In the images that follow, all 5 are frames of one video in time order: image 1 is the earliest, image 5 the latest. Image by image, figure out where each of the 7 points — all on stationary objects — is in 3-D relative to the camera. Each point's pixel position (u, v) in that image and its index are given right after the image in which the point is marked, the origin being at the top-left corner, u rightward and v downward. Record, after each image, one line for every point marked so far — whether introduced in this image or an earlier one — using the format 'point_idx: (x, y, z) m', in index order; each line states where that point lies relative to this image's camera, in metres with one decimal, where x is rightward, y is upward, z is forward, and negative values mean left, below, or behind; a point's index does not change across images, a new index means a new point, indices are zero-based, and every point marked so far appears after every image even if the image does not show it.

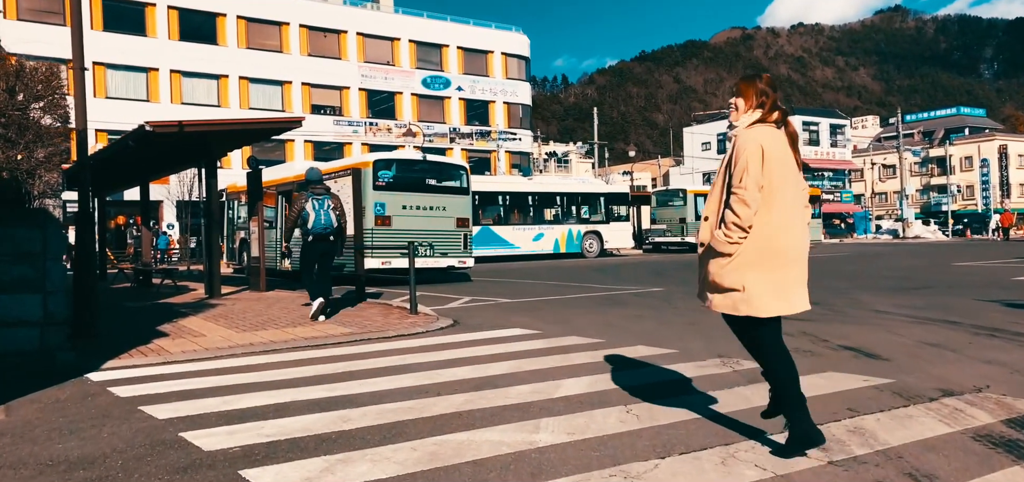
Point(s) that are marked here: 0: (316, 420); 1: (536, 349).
0: (-1.2, -1.1, +4.8) m
1: (+0.2, -1.0, +7.6) m
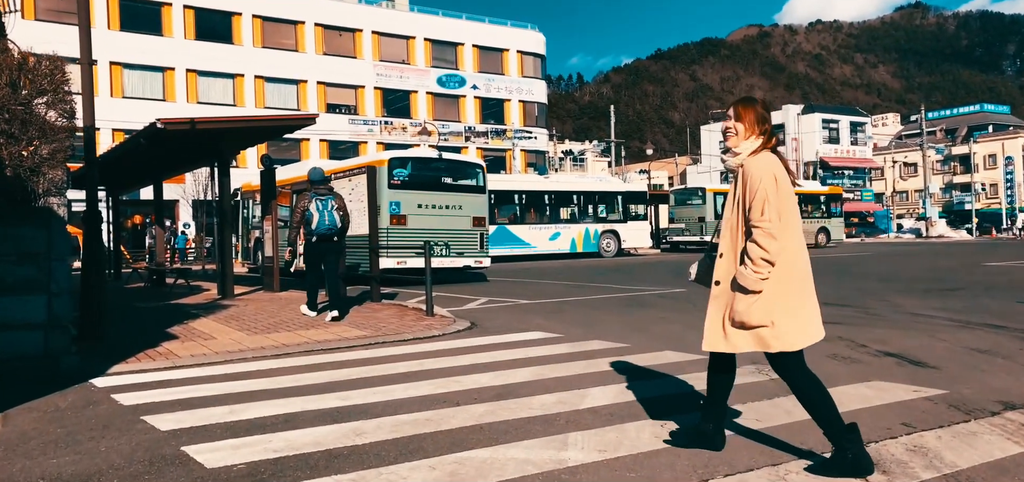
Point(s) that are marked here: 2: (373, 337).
0: (-1.0, -1.1, +4.5) m
1: (+0.4, -1.0, +7.3) m
2: (-1.5, -1.0, +8.8) m
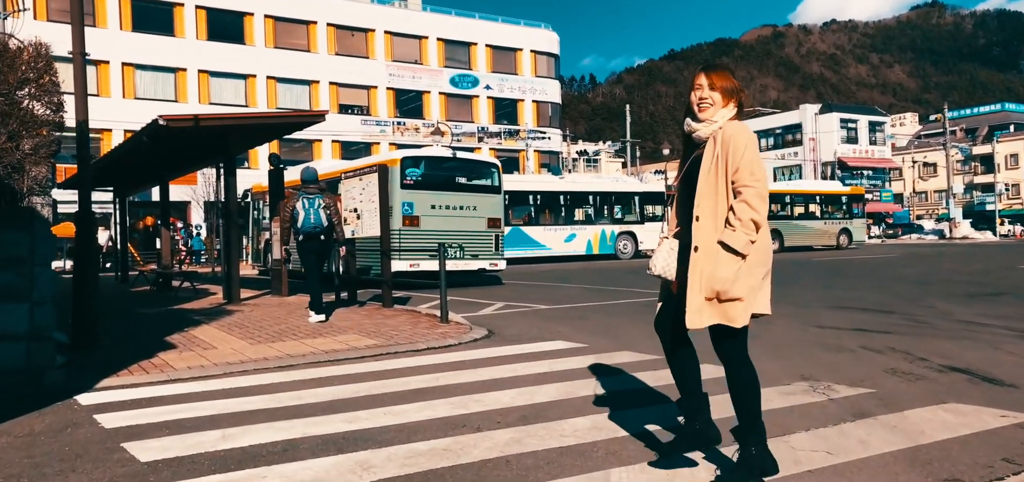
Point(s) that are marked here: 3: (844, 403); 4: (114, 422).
0: (-0.9, -1.1, +3.9) m
1: (+0.6, -1.0, +6.7) m
2: (-1.3, -1.1, +8.2) m
3: (+2.0, -1.0, +4.9) m
4: (-2.5, -1.1, +5.2) m
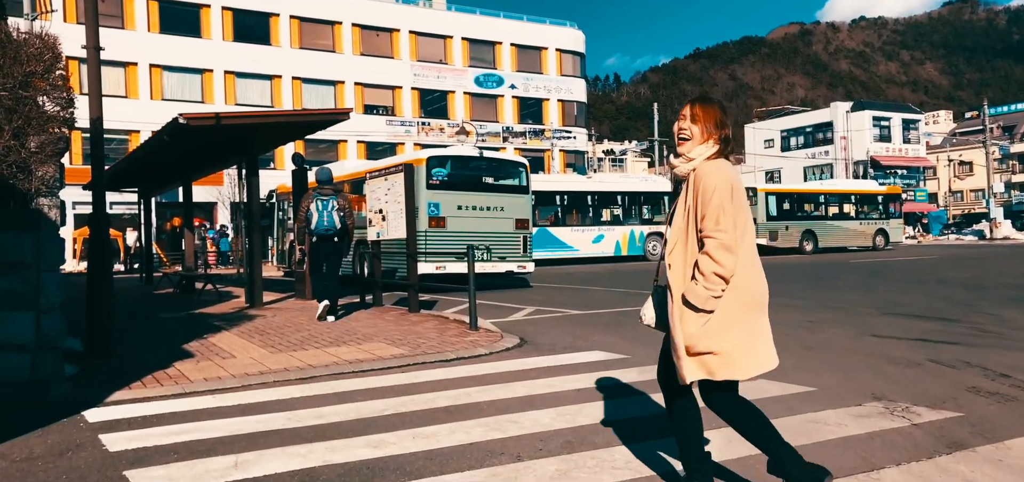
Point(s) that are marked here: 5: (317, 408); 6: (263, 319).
0: (-0.7, -1.1, +3.4) m
1: (+0.9, -1.1, +6.1) m
2: (-1.0, -1.1, +7.8) m
3: (+2.2, -1.0, +4.3) m
4: (-2.3, -1.2, +4.8) m
5: (-1.4, -1.2, +5.7) m
6: (-3.2, -1.0, +10.4) m
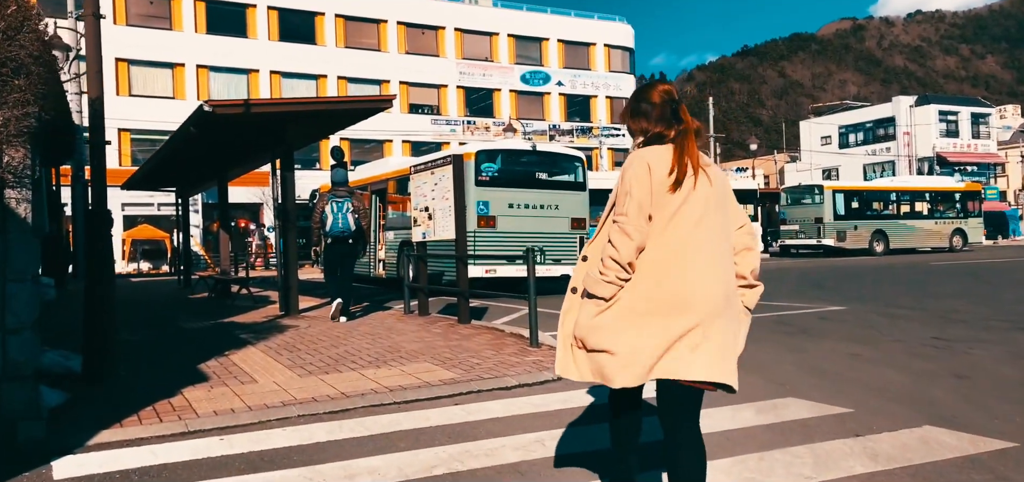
0: (-0.3, -1.1, +2.1) m
1: (+1.4, -1.1, +4.7) m
2: (-0.4, -1.1, +6.4) m
3: (+2.6, -1.0, +2.8) m
4: (-1.9, -1.2, +3.5) m
5: (-0.9, -1.2, +4.4) m
6: (-2.5, -1.0, +9.2) m
